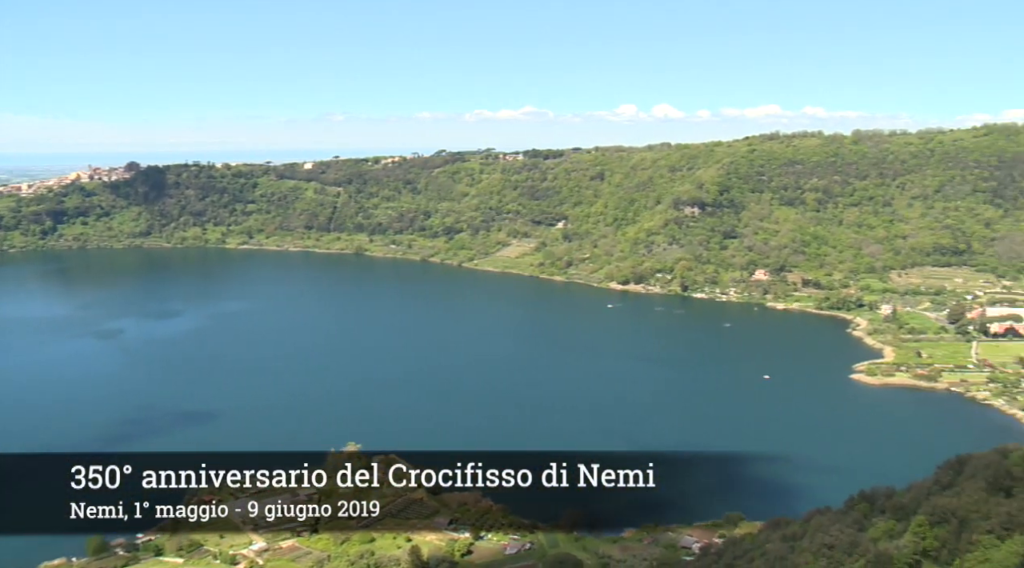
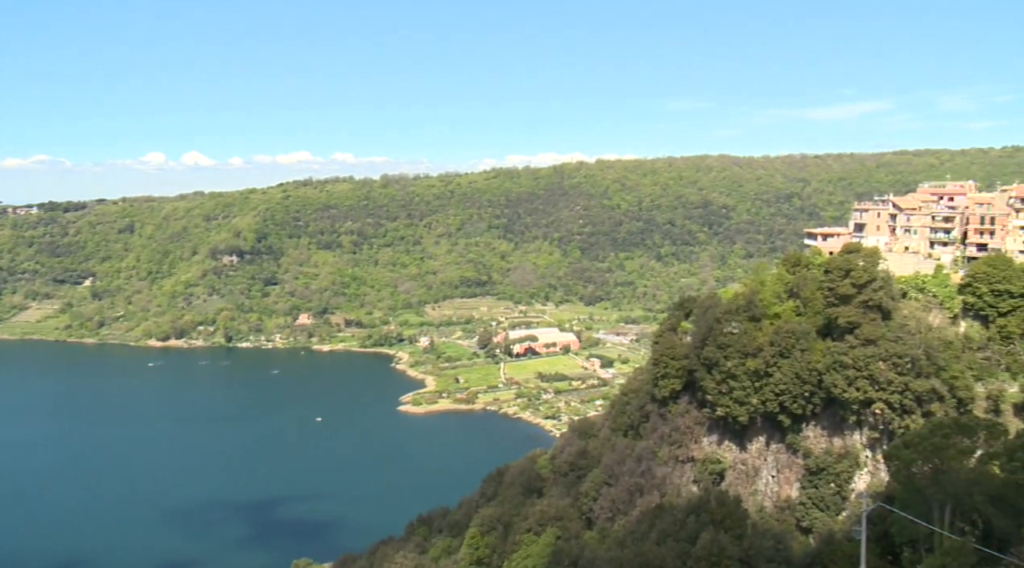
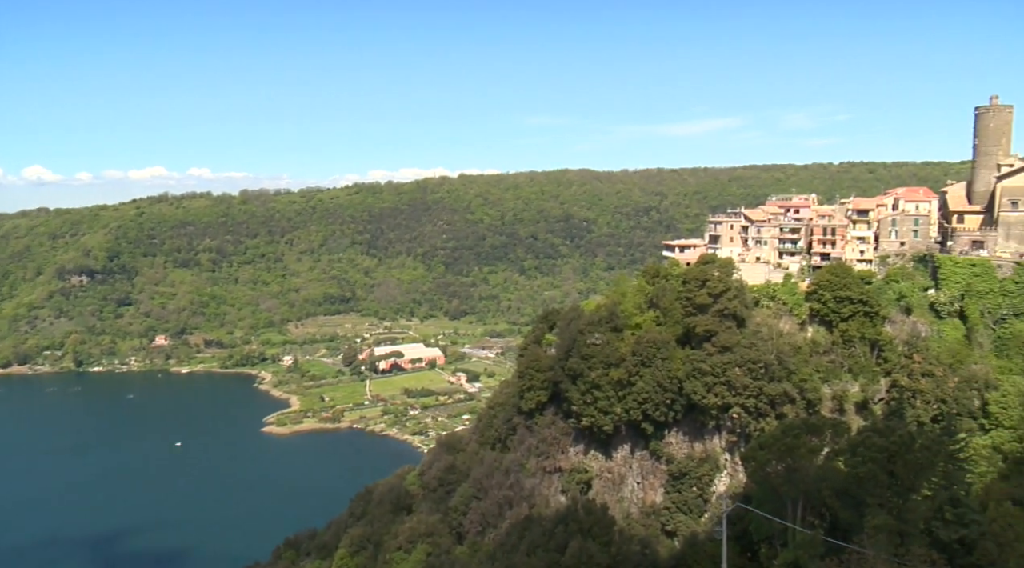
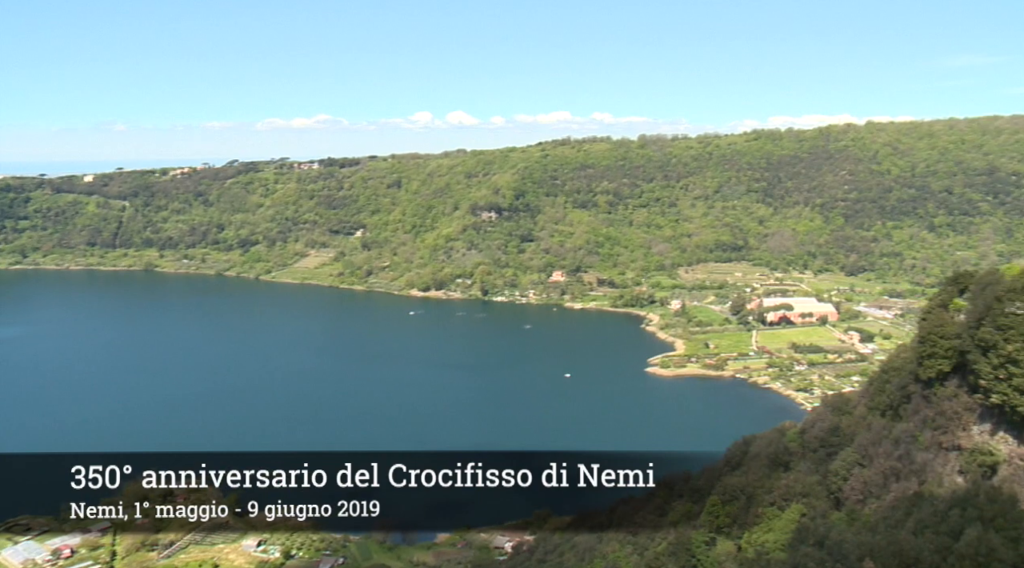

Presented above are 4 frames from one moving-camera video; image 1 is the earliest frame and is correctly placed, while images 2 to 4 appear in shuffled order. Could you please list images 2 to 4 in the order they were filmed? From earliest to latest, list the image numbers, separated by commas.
4, 2, 3
